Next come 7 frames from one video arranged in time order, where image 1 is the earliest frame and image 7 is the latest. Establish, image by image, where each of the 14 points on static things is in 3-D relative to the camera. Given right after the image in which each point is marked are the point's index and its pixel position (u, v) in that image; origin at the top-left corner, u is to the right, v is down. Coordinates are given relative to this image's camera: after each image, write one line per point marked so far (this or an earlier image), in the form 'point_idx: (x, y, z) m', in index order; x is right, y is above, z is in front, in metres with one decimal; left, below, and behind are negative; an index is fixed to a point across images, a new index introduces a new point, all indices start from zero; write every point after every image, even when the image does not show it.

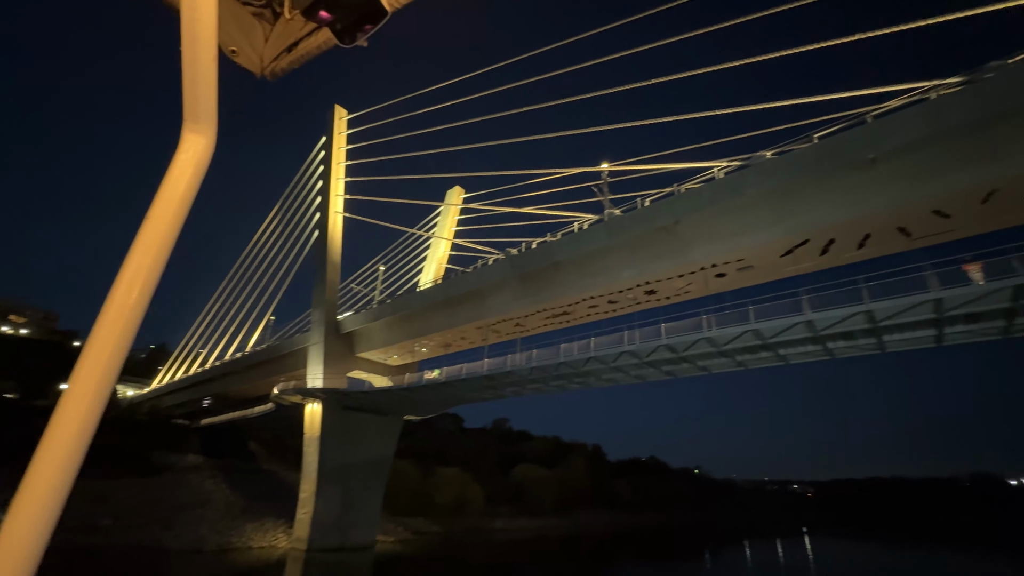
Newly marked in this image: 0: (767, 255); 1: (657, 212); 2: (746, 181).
0: (+6.0, +0.8, +12.8) m
1: (+3.7, +1.9, +12.7) m
2: (+5.3, +2.3, +11.8) m
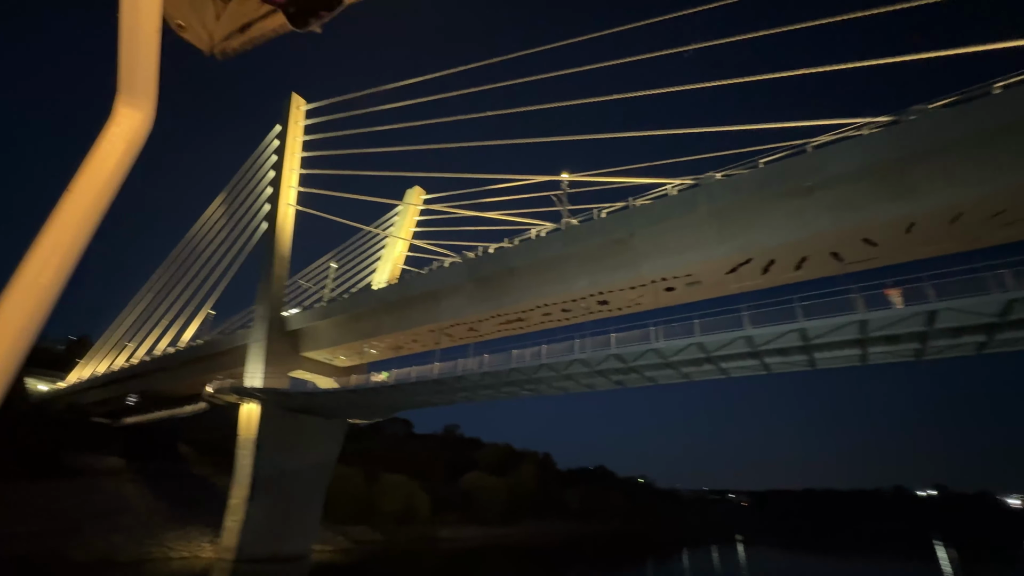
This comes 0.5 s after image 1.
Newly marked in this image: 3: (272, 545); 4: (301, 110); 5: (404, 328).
0: (+4.6, +0.4, +13.3) m
1: (+2.4, +1.4, +13.3) m
2: (+4.0, +1.8, +12.4) m
3: (-6.5, -7.0, +15.0) m
4: (-7.1, +6.0, +18.7) m
5: (-3.2, -1.2, +16.8) m
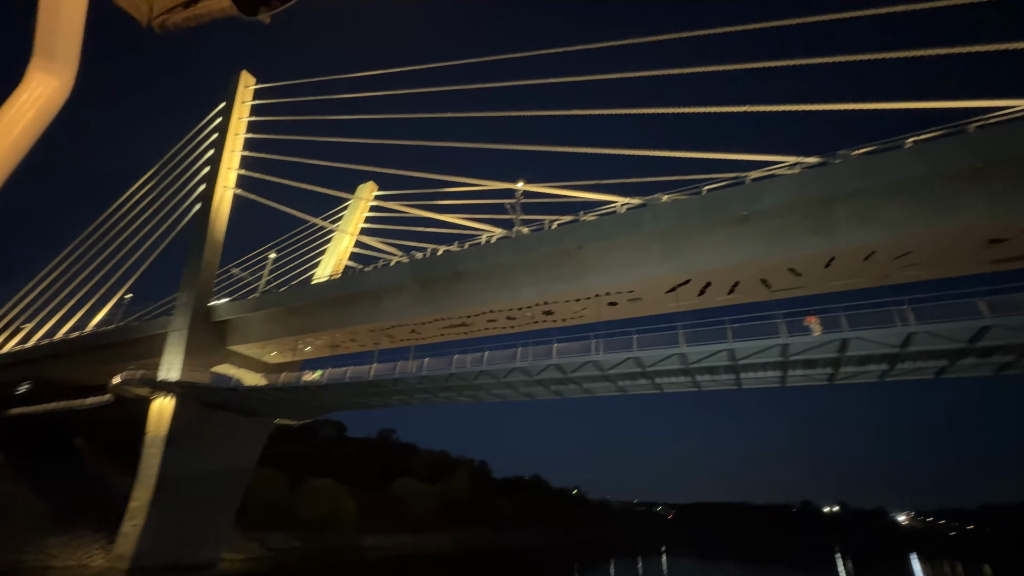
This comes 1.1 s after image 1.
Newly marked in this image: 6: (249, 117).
0: (+3.4, -0.1, +13.5) m
1: (+1.2, +1.2, +13.3) m
2: (+2.9, +1.5, +12.5) m
3: (-8.4, -6.6, +14.0) m
4: (-8.4, +6.3, +17.8) m
5: (-4.8, -1.1, +16.2) m
6: (-8.4, +5.5, +17.7) m
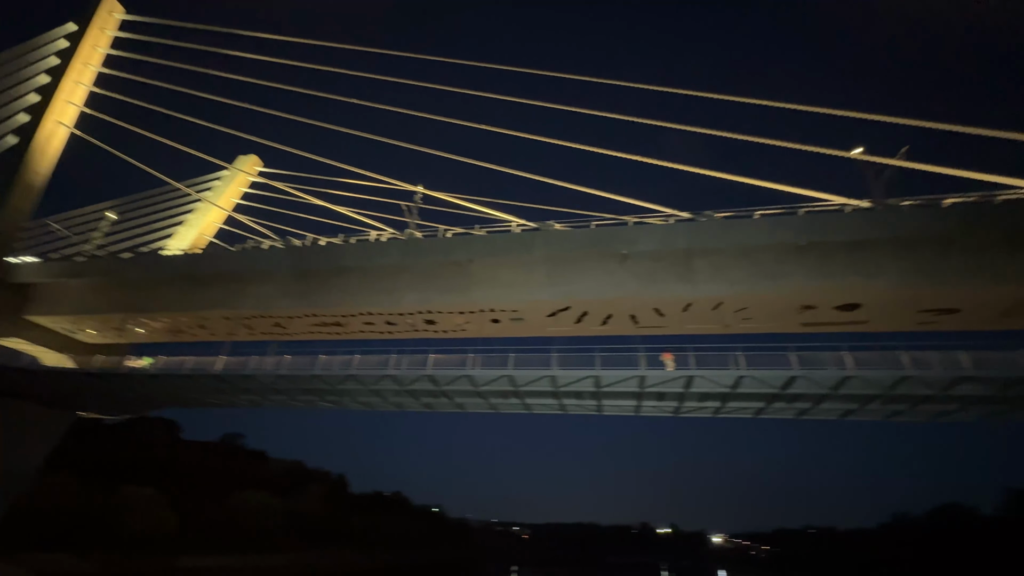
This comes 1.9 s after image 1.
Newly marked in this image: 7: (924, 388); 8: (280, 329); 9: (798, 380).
0: (+0.6, -0.5, +13.2) m
1: (-1.3, +1.0, +12.6) m
2: (+0.6, +1.1, +12.2) m
3: (-11.7, -5.5, +11.1) m
4: (-10.9, +7.3, +15.3) m
5: (-8.0, -0.6, +14.1) m
6: (-10.9, +6.4, +15.1) m
7: (+13.7, -3.4, +19.9) m
8: (-6.4, -1.1, +15.5) m
9: (+9.6, -3.1, +19.6) m
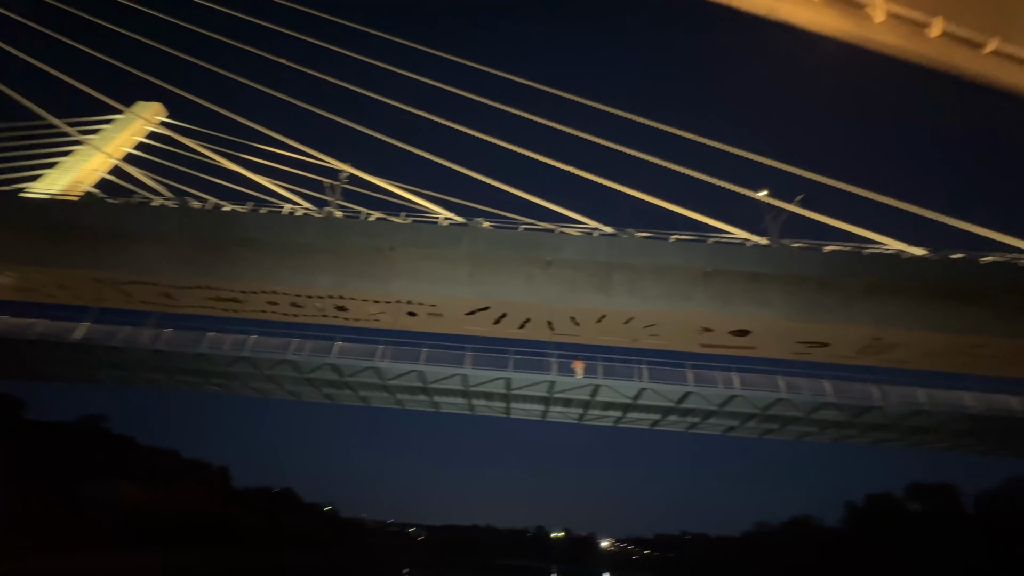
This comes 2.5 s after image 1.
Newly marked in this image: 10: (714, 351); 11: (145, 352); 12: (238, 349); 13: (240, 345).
0: (-1.2, -0.4, +12.4) m
1: (-2.9, +1.3, +11.5) m
2: (-1.0, +1.2, +11.4) m
3: (-13.6, -4.1, +8.6) m
4: (-12.0, +8.6, +12.9) m
5: (-9.9, +0.5, +12.2) m
6: (-12.1, +7.7, +12.8) m
7: (+10.5, -4.5, +20.9) m
8: (-8.5, -0.2, +13.7) m
9: (+6.5, -3.9, +20.1) m
10: (+6.7, -2.1, +18.6) m
11: (-11.4, -2.0, +17.5) m
12: (-8.5, -1.9, +17.5) m
13: (-8.8, -1.9, +18.0) m
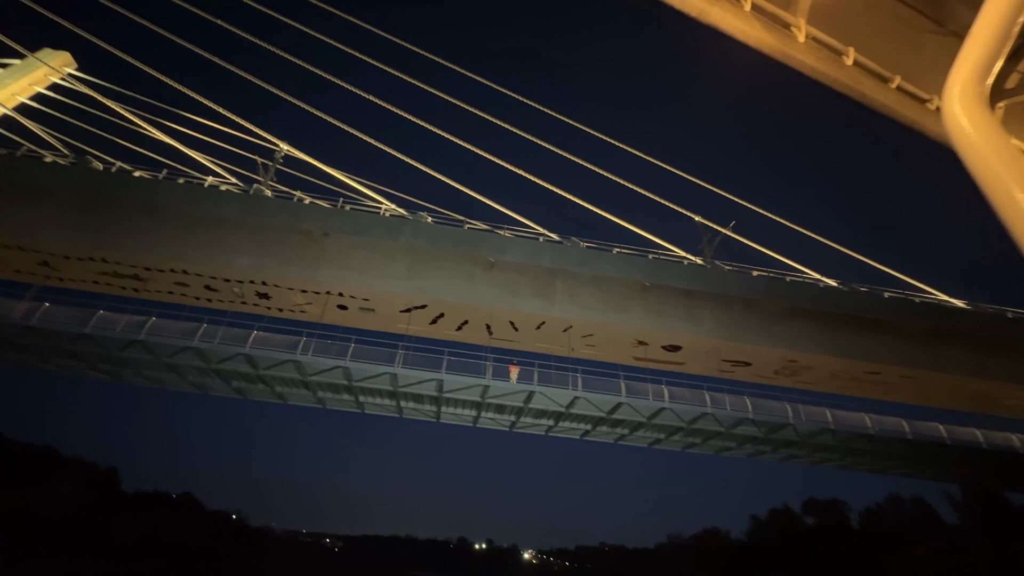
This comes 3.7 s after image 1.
0: (-2.3, -0.3, +11.4) m
1: (-3.7, +1.5, +10.3) m
2: (-1.8, +1.3, +10.4) m
3: (-14.3, -3.1, +5.9) m
4: (-12.4, +9.5, +10.5) m
5: (-10.8, +1.2, +10.0) m
6: (-12.6, +8.6, +10.4) m
7: (+7.9, -5.3, +21.2) m
8: (-9.7, +0.5, +11.7) m
9: (+4.0, -4.3, +19.9) m
10: (+4.6, -2.6, +18.5) m
11: (-13.2, -1.1, +15.1) m
12: (-10.3, -1.2, +15.4) m
13: (-10.6, -1.2, +16.0) m
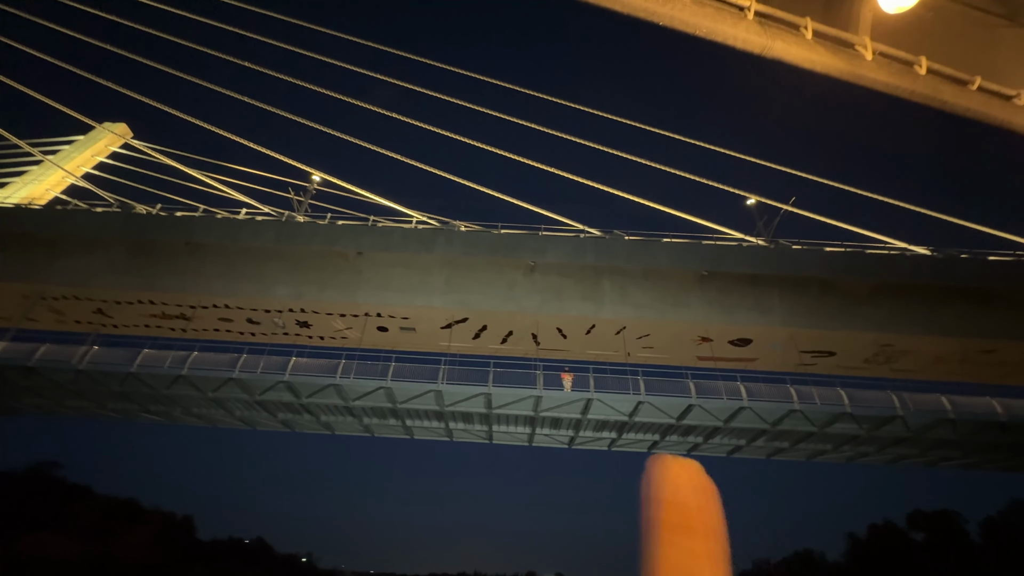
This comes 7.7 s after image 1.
0: (-1.8, -0.5, +10.3) m
1: (-3.5, +1.2, +9.5) m
2: (-1.6, +1.2, +9.4) m
3: (-14.1, -4.3, +6.3) m
4: (-12.8, +8.3, +11.1) m
5: (-10.5, +0.3, +10.0) m
6: (-12.9, +7.5, +10.9) m
7: (+9.9, -4.7, +18.7) m
8: (-9.1, -0.4, +11.6) m
9: (+5.9, -4.0, +17.9) m
10: (+6.1, -2.2, +16.5) m
11: (-12.0, -2.4, +15.3) m
12: (-9.1, -2.2, +15.3) m
13: (-9.4, -2.2, +15.8) m
